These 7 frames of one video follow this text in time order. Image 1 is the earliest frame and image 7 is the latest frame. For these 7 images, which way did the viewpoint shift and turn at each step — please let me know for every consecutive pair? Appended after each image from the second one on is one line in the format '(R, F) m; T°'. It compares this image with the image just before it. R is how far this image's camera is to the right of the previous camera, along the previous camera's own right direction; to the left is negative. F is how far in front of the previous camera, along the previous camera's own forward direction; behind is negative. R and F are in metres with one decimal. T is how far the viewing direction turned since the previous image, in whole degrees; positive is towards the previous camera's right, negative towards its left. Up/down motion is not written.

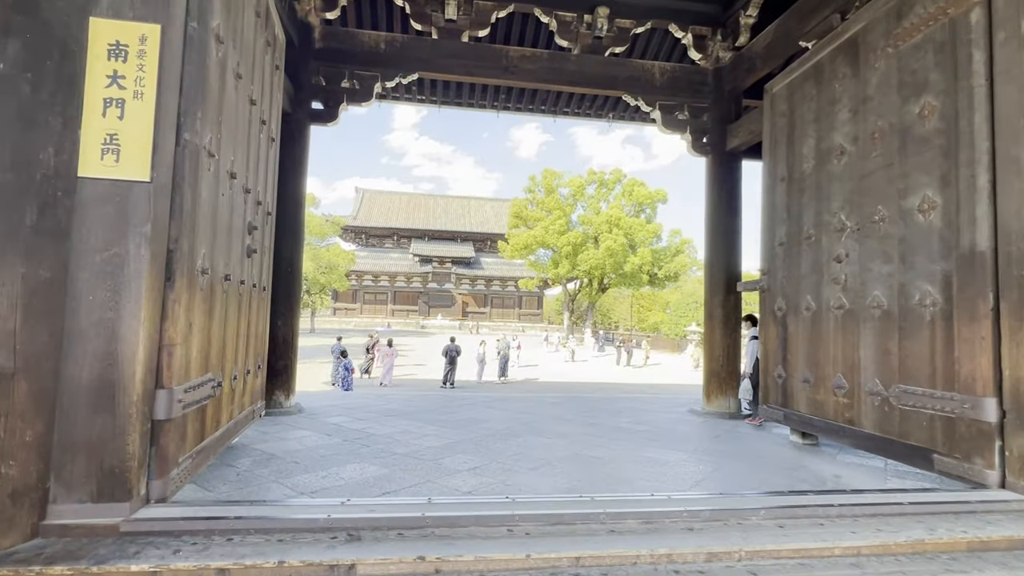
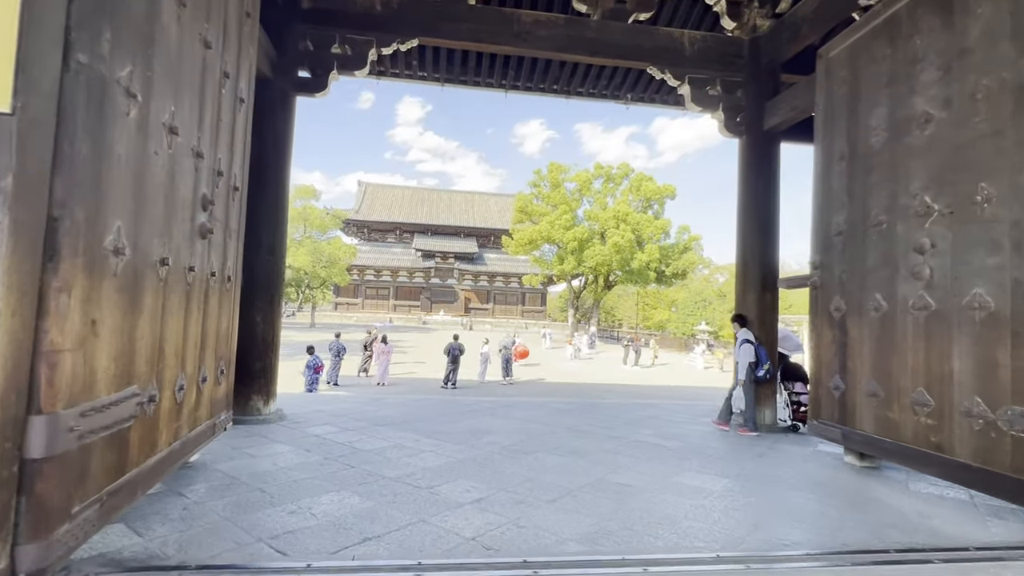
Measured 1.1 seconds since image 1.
(-0.1, +0.7) m; 0°
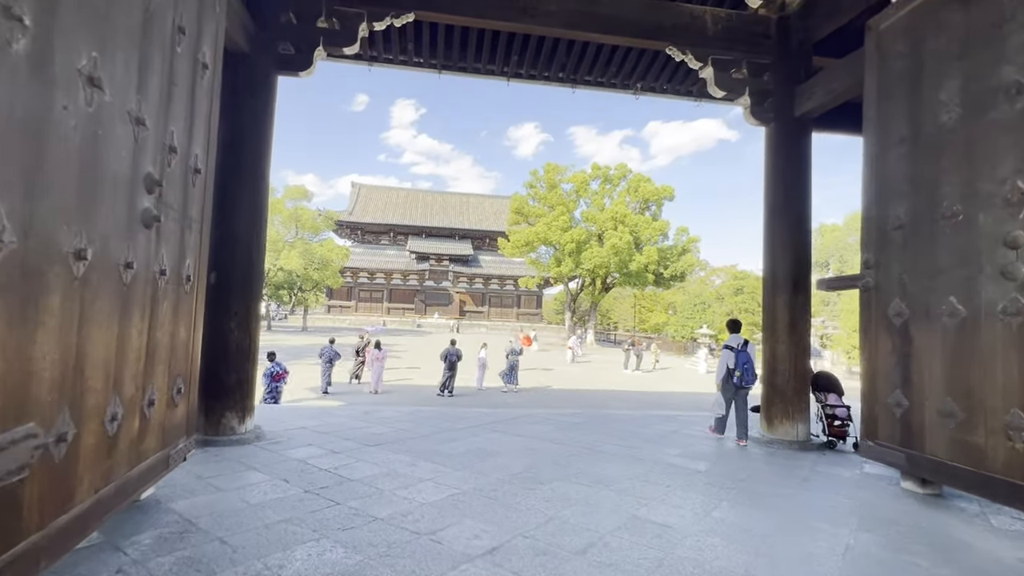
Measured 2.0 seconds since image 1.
(-0.1, +0.5) m; +1°
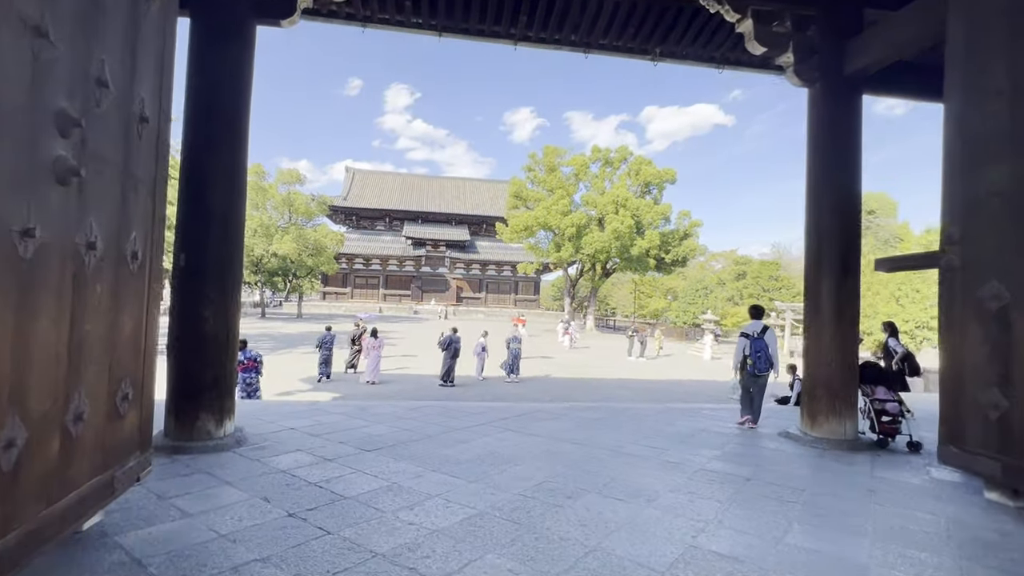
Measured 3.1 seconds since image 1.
(-0.2, +0.6) m; 0°
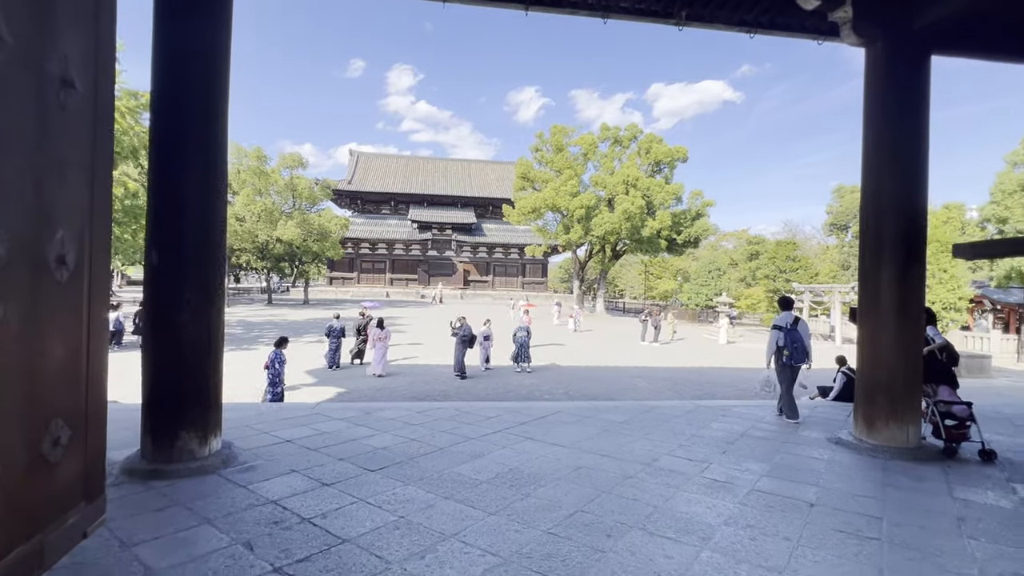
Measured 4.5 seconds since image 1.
(-0.1, +0.5) m; -1°
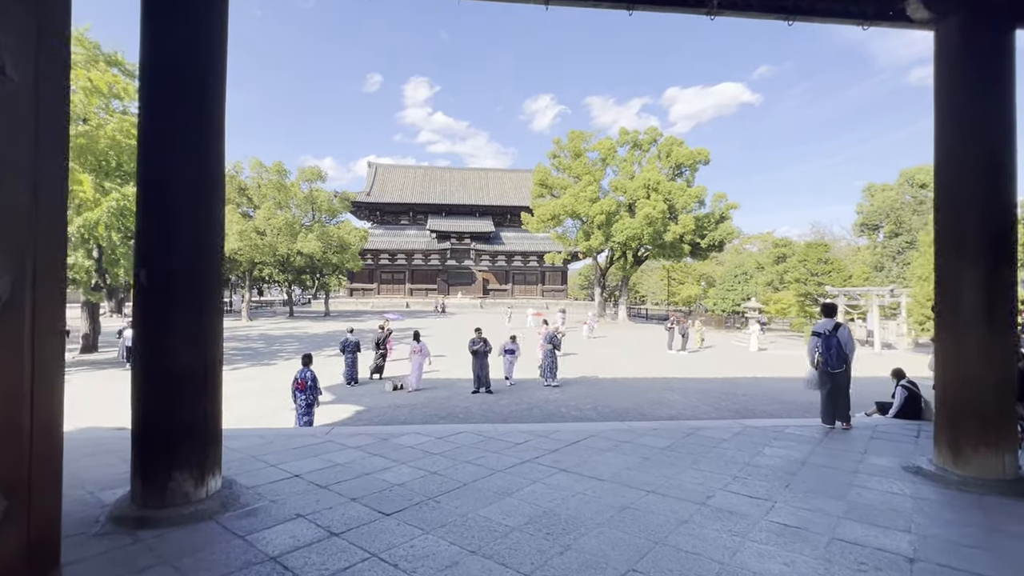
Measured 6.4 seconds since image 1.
(-0.1, +0.4) m; -2°
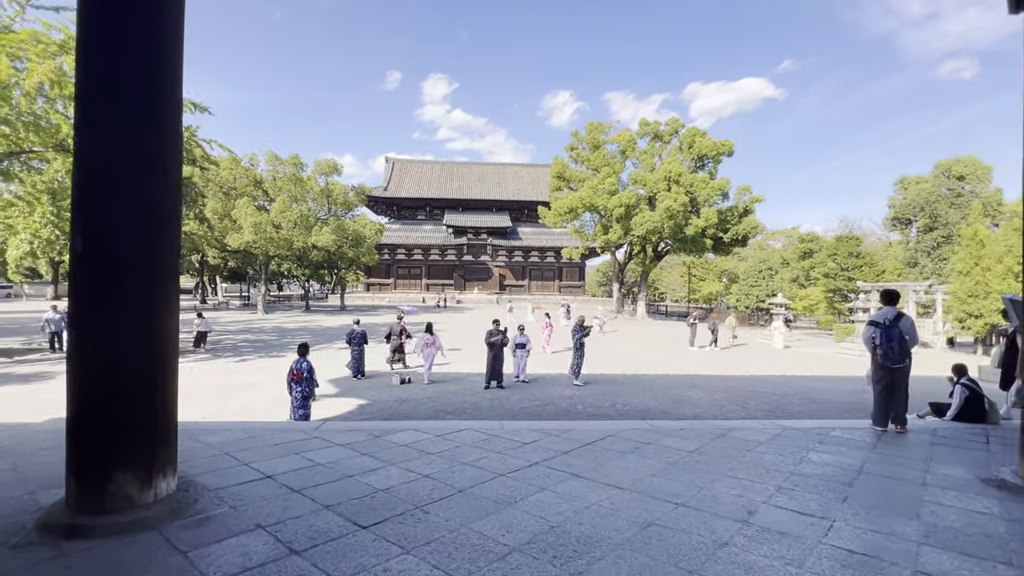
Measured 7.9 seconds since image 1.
(+0.1, +0.5) m; -2°
